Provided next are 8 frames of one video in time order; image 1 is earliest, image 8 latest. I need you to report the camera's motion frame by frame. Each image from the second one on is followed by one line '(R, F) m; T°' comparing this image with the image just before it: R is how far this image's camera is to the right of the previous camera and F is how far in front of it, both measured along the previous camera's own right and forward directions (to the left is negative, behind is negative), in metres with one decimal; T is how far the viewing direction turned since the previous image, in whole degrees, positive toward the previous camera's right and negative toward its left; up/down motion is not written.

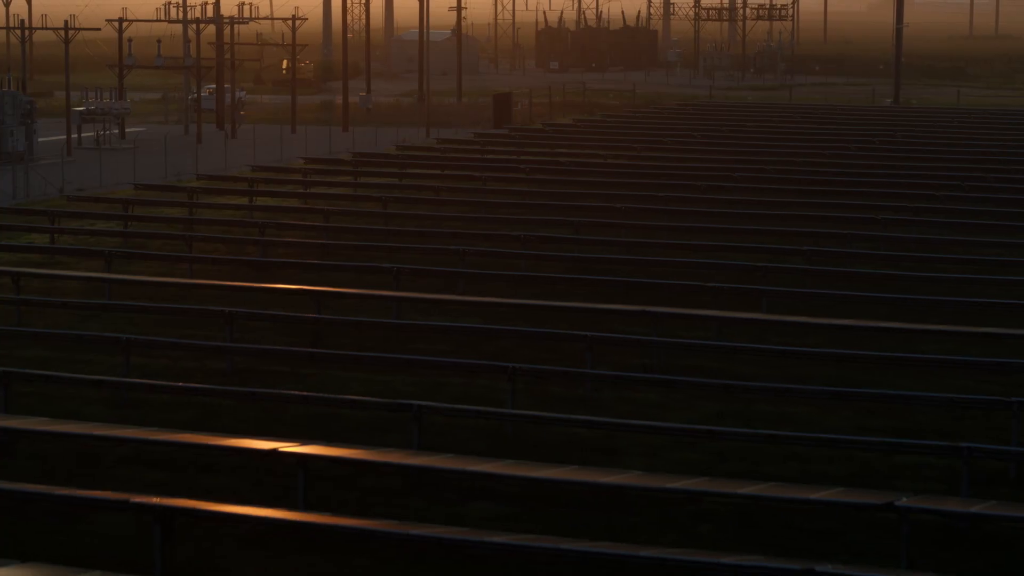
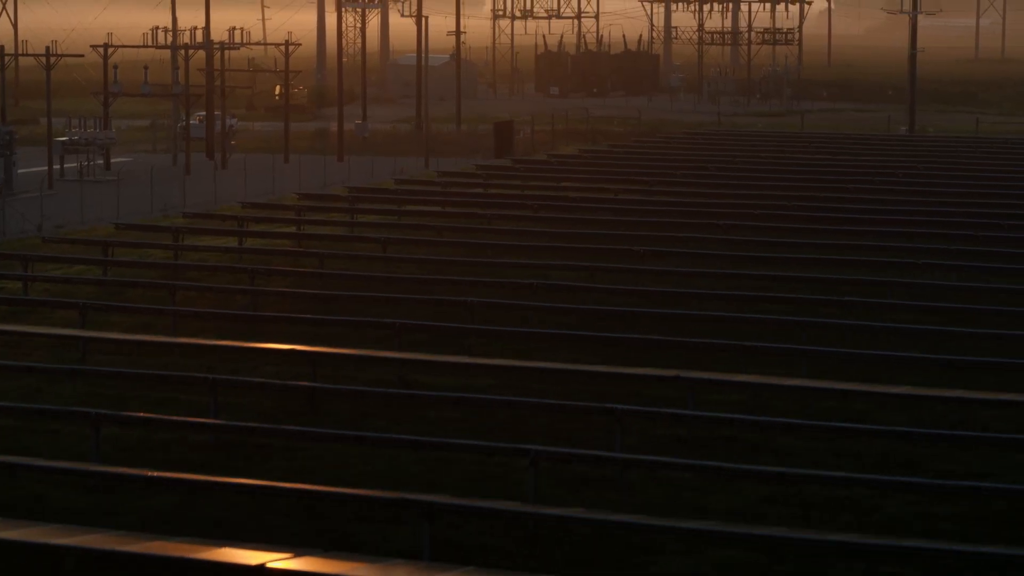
(-0.2, +1.6) m; 0°
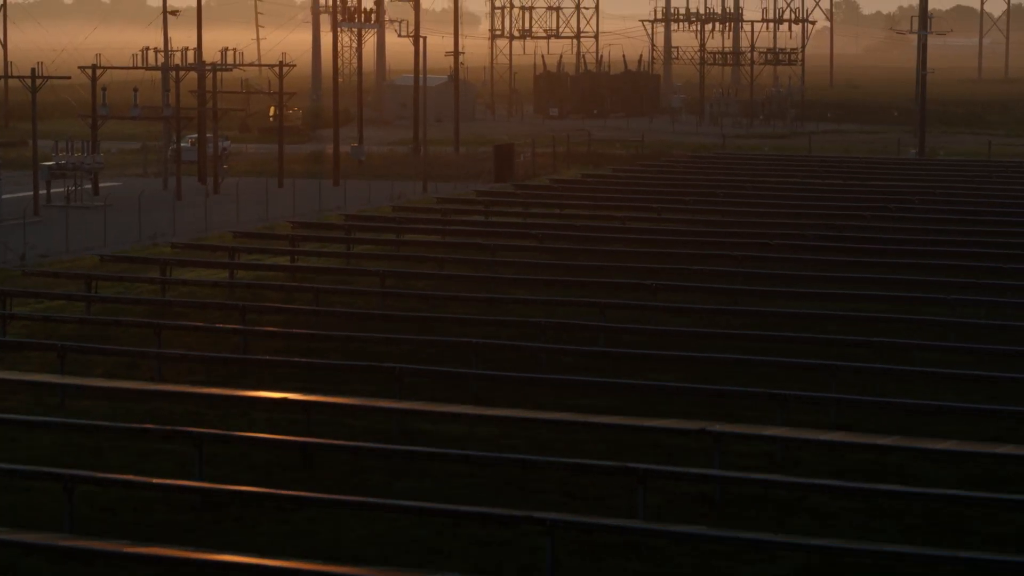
(-0.1, +1.1) m; 0°
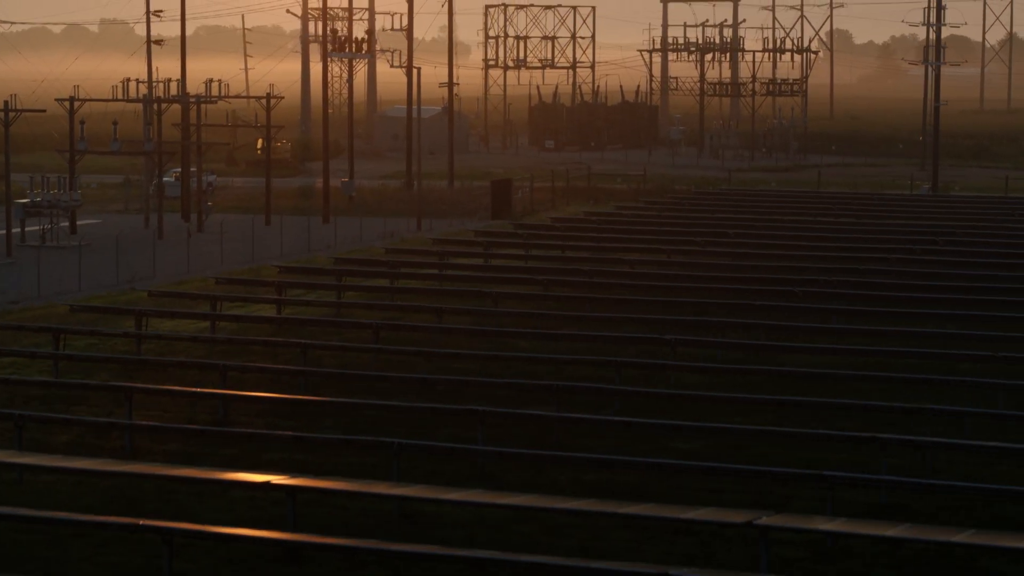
(-0.2, +1.6) m; 0°
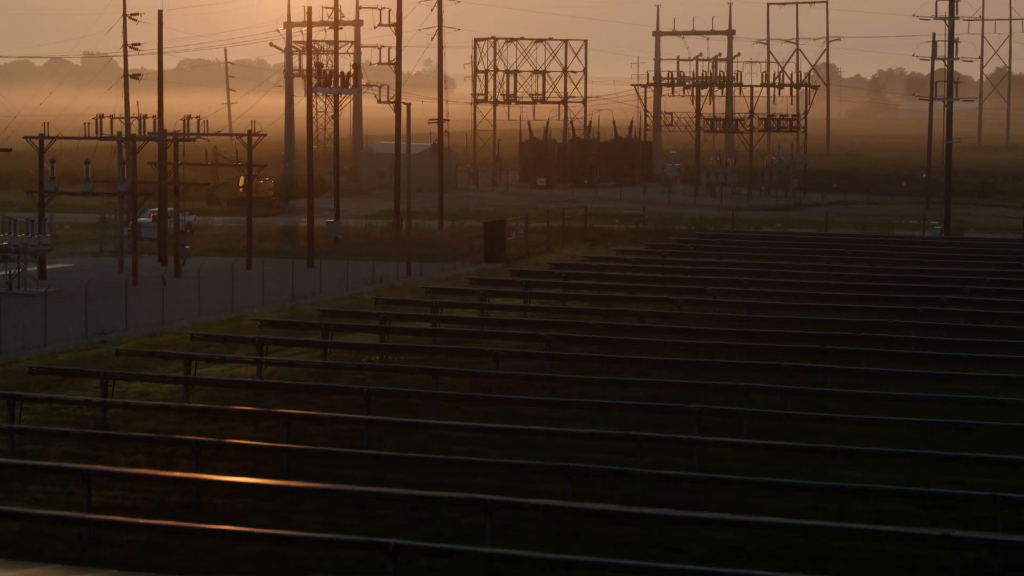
(-0.2, +1.8) m; 0°
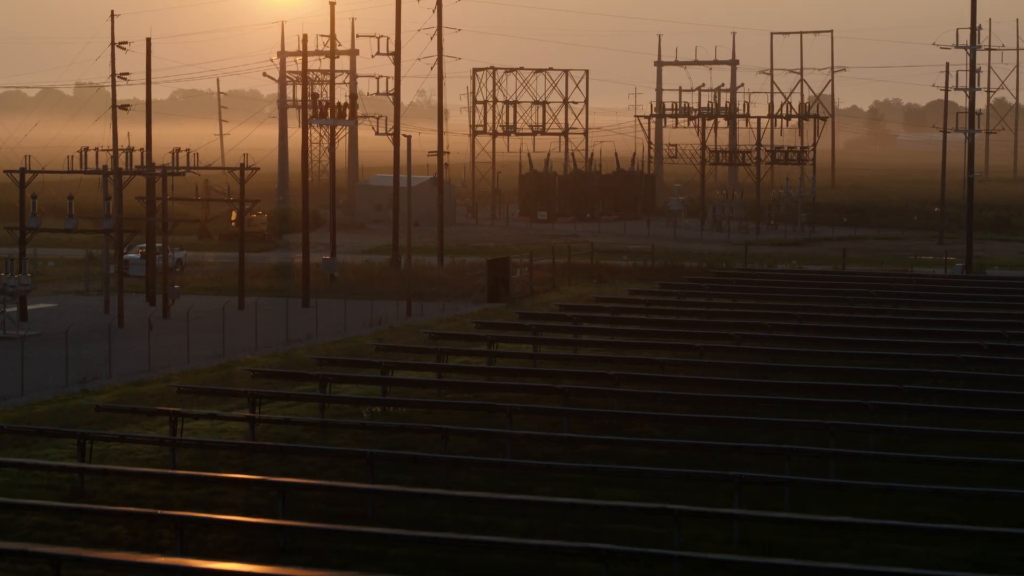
(-0.2, +1.6) m; 0°
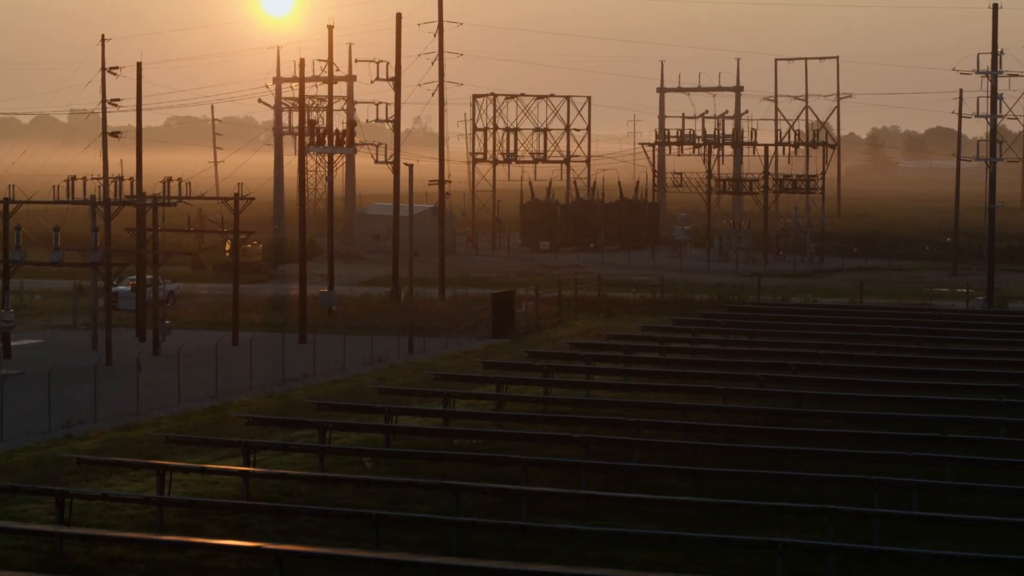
(-0.2, +1.3) m; 0°
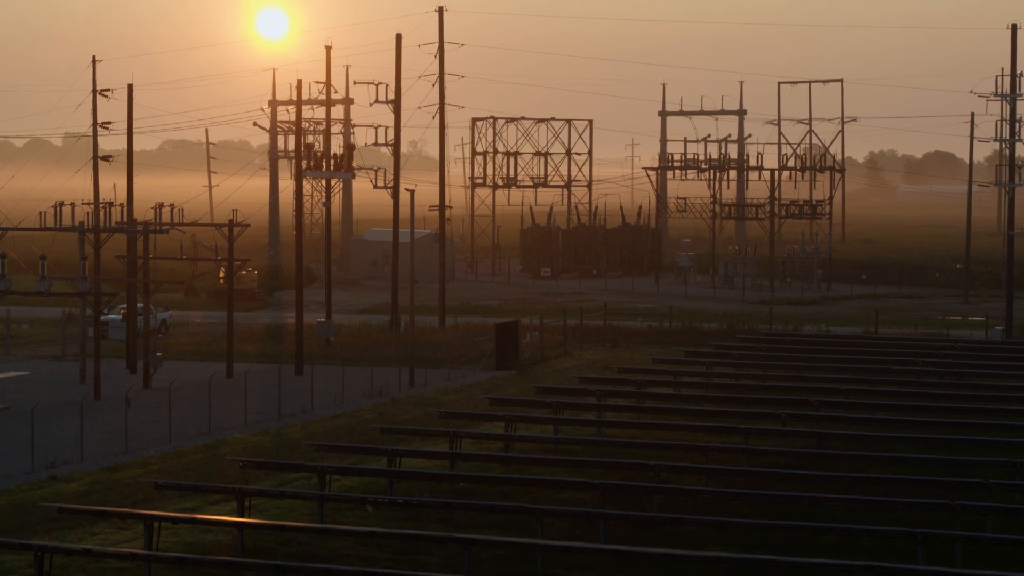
(-0.2, +1.1) m; 0°
